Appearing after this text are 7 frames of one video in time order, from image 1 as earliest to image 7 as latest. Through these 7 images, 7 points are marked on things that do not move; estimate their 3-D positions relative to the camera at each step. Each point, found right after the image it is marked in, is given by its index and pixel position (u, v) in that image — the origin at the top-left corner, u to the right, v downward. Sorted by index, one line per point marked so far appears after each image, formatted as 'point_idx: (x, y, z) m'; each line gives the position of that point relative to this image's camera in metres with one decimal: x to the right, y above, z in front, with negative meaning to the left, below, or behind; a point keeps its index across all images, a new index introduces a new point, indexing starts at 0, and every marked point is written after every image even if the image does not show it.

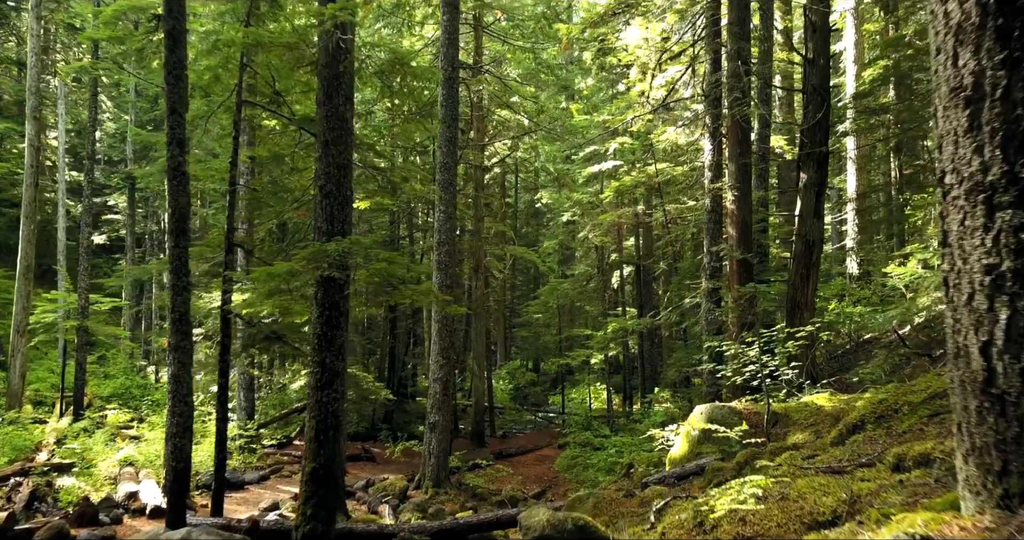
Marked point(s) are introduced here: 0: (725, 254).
0: (+3.1, +0.2, +10.5) m
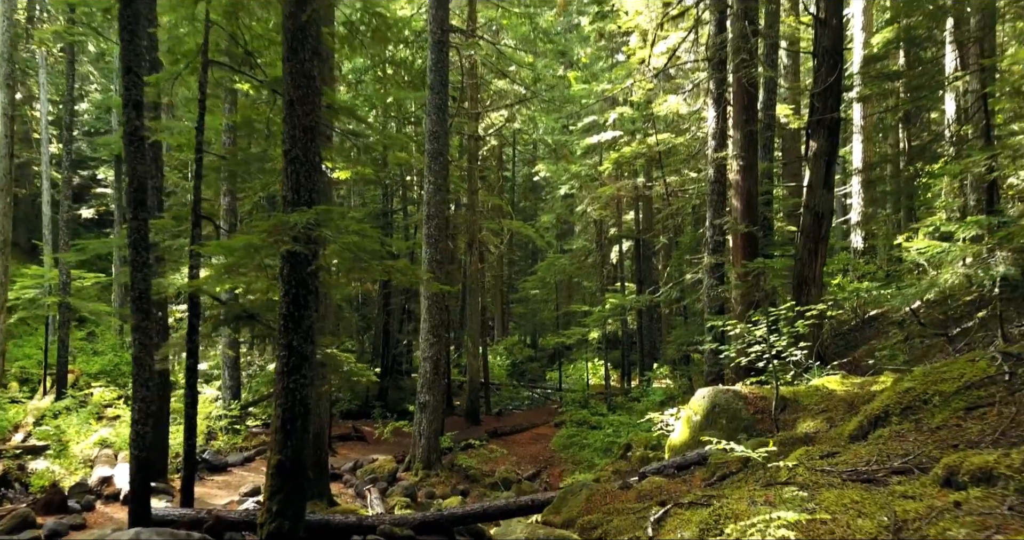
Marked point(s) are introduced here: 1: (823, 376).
0: (+3.0, +0.6, +10.0) m
1: (+3.1, -1.1, +7.3) m
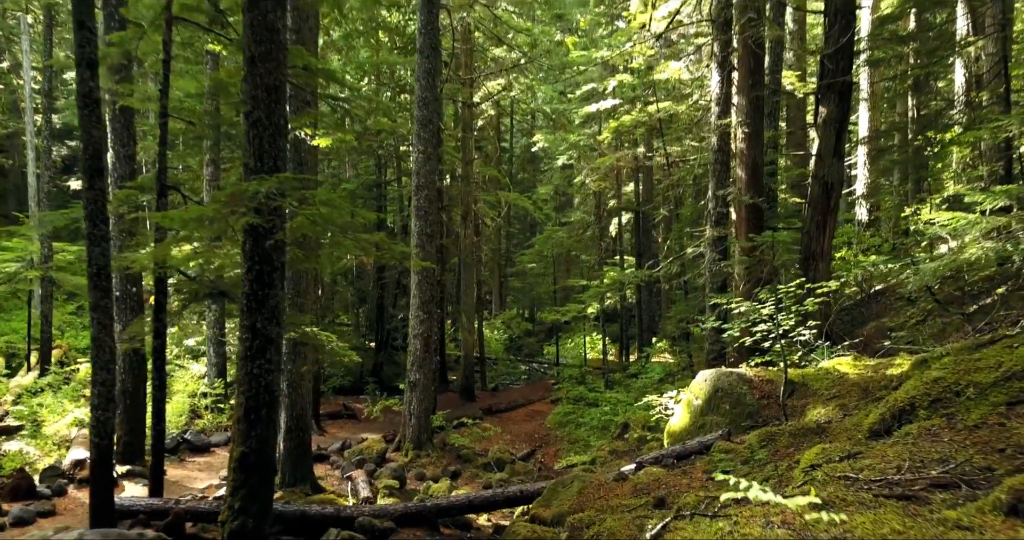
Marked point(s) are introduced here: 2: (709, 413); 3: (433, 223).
0: (+2.9, +0.9, +9.5) m
1: (+3.0, -0.8, +6.9) m
2: (+1.6, -1.2, +6.1) m
3: (-1.2, +0.7, +11.3) m
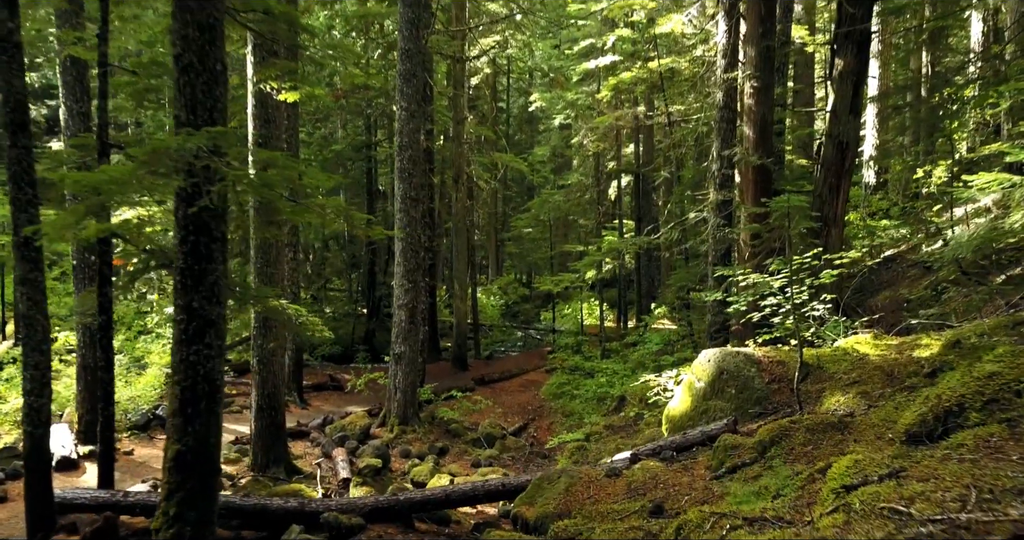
0: (+2.7, +1.4, +8.8) m
1: (+2.9, -0.6, +6.3) m
2: (+1.5, -1.0, +5.5) m
3: (-1.4, +1.2, +10.6) m
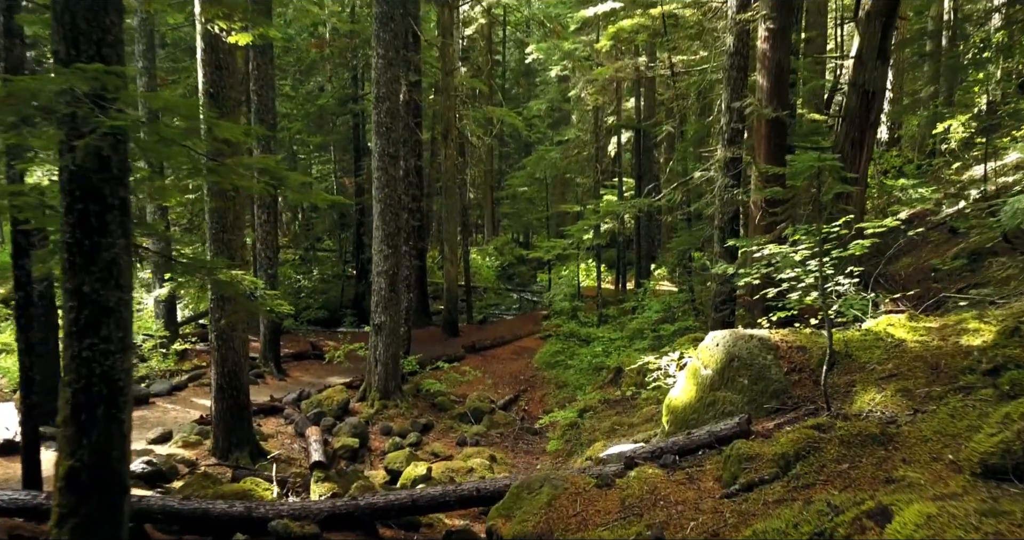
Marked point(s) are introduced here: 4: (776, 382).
0: (+2.6, +1.7, +7.9) m
1: (+2.8, -0.3, +5.5) m
2: (+1.4, -0.8, +4.7) m
3: (-1.5, +1.7, +9.7) m
4: (+1.6, -0.7, +4.5) m
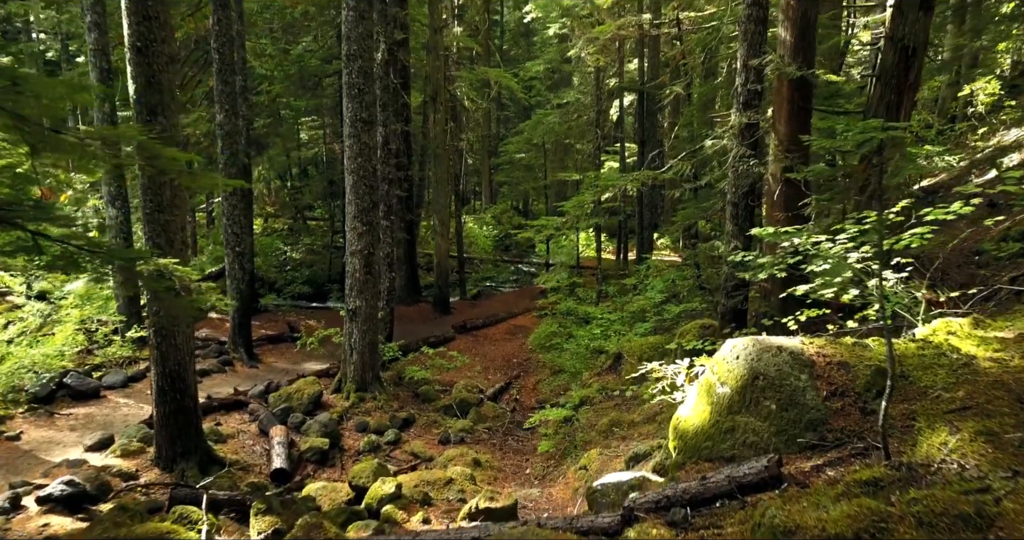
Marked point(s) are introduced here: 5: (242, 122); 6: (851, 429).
0: (+2.4, +1.9, +6.9) m
1: (+2.6, -0.3, +4.6) m
2: (+1.2, -0.7, +3.8) m
3: (-1.7, +2.0, +8.7) m
4: (+1.5, -0.7, +3.6) m
5: (-4.5, +2.5, +12.1) m
6: (+1.6, -0.8, +3.5) m
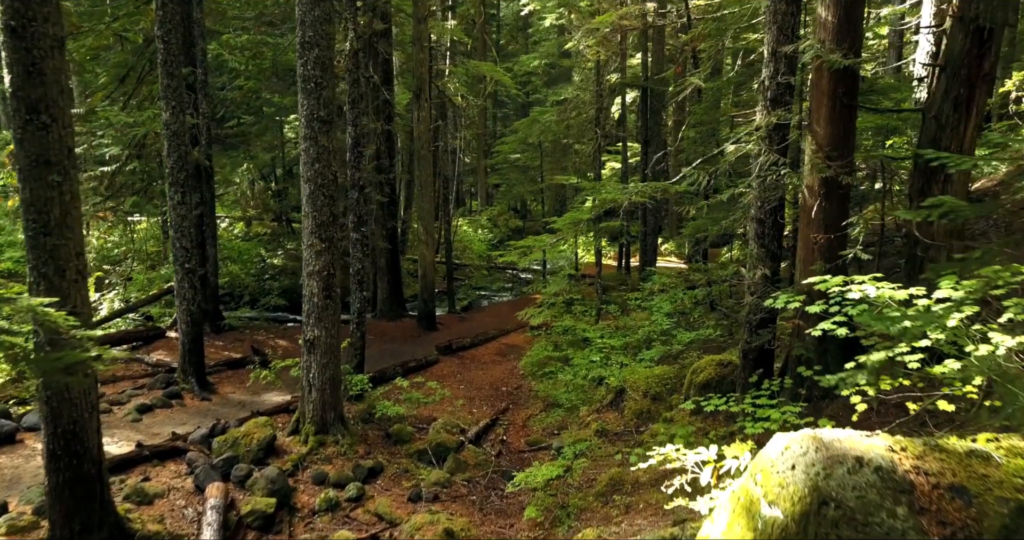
0: (+2.3, +1.6, +5.6) m
1: (+2.4, -0.5, +3.3) m
2: (+1.0, -1.0, +2.5) m
3: (-1.8, +1.7, +7.4) m
4: (+1.3, -1.0, +2.4) m
5: (-4.6, +2.2, +10.8) m
6: (+1.5, -1.0, +2.2) m
